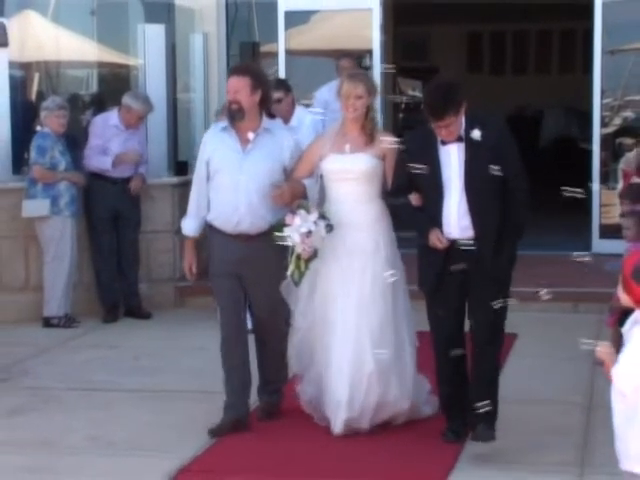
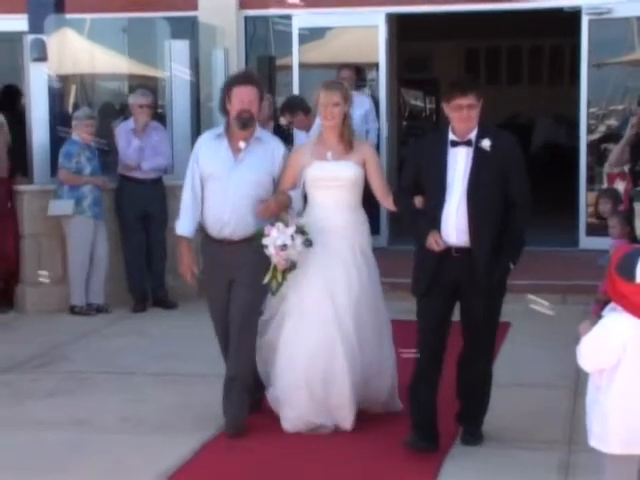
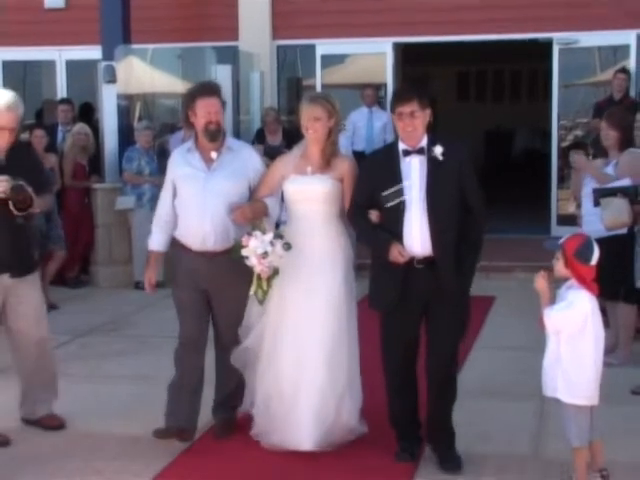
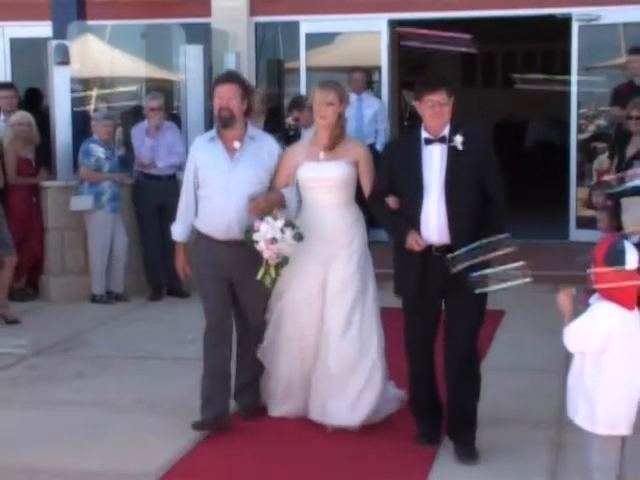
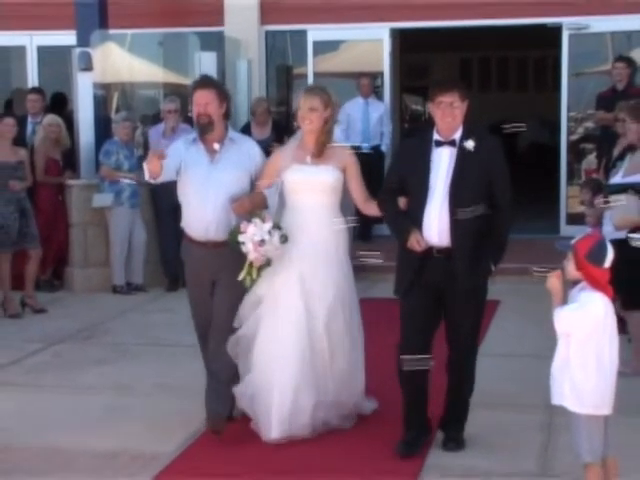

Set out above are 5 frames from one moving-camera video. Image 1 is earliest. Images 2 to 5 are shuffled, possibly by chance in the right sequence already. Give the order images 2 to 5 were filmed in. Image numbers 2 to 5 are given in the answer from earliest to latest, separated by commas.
2, 4, 5, 3
